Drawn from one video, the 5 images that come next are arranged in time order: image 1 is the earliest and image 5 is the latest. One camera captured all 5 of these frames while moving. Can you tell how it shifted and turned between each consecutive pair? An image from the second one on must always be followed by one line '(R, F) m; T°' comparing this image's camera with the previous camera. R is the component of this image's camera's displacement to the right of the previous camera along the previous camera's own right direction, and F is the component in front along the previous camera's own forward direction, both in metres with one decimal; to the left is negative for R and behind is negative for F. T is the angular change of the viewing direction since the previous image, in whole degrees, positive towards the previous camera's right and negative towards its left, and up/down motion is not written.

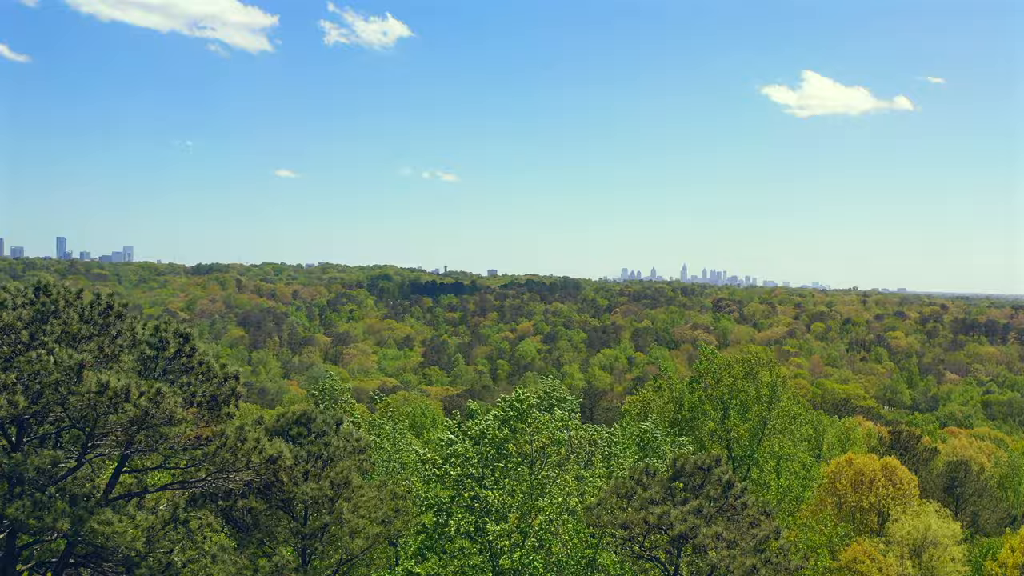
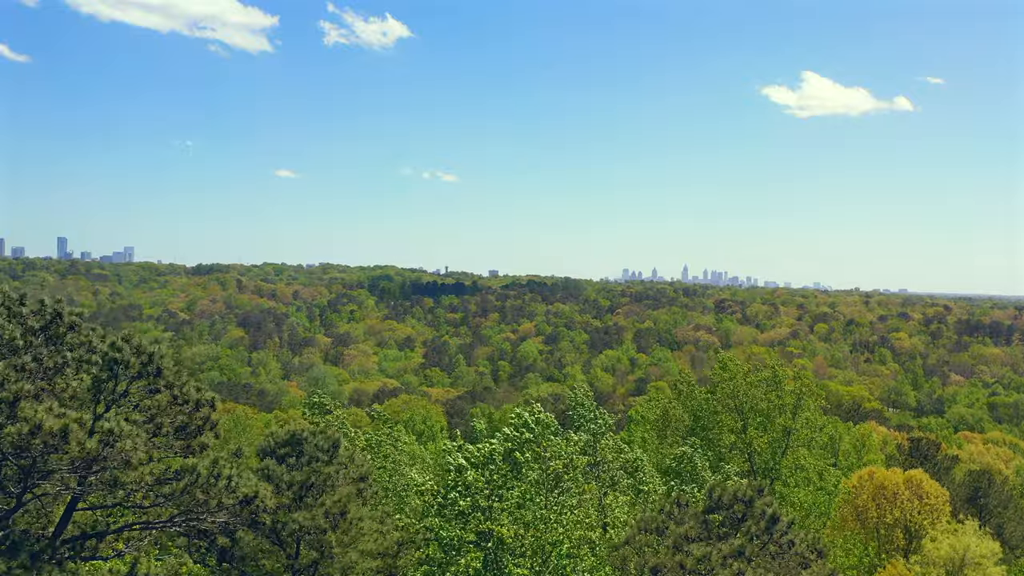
(-0.1, +0.6) m; 0°
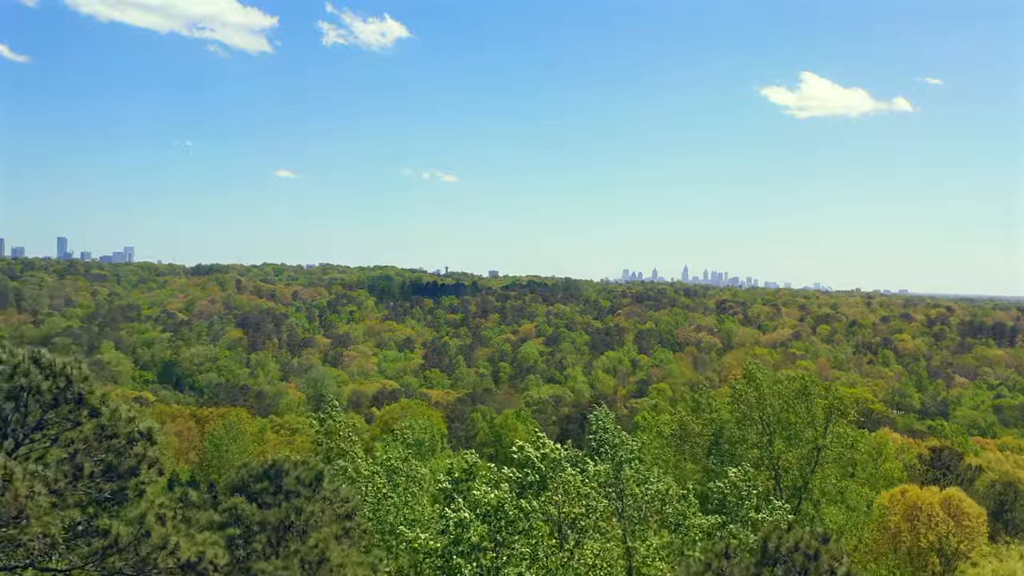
(-0.1, +0.8) m; 0°
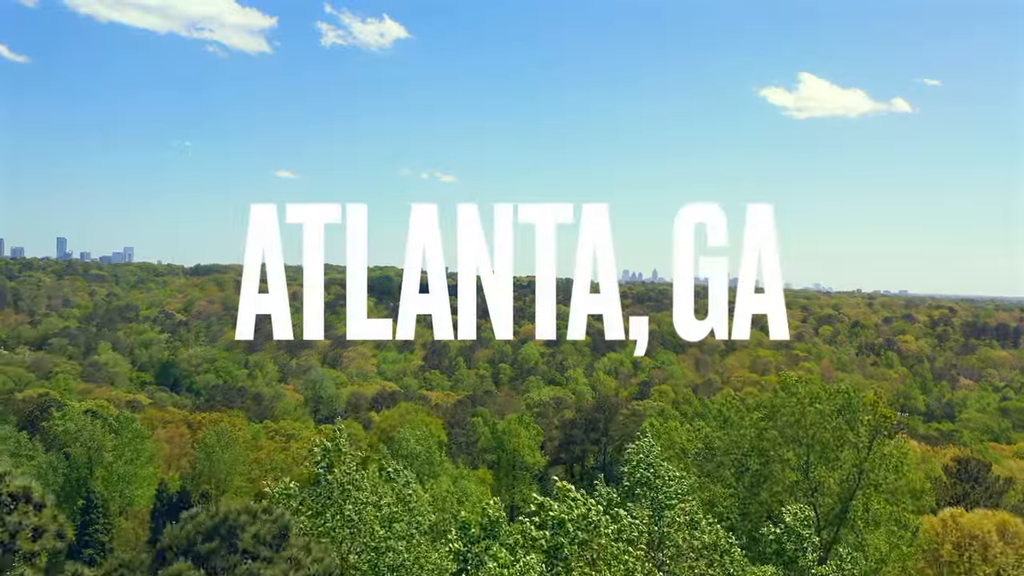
(-0.1, +0.9) m; 0°
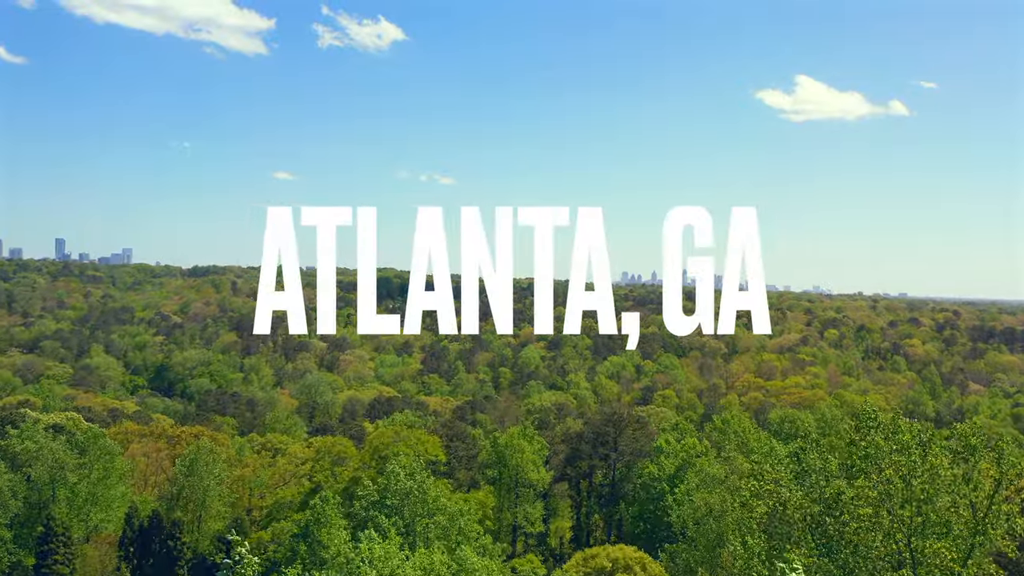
(-0.2, +1.9) m; 0°
